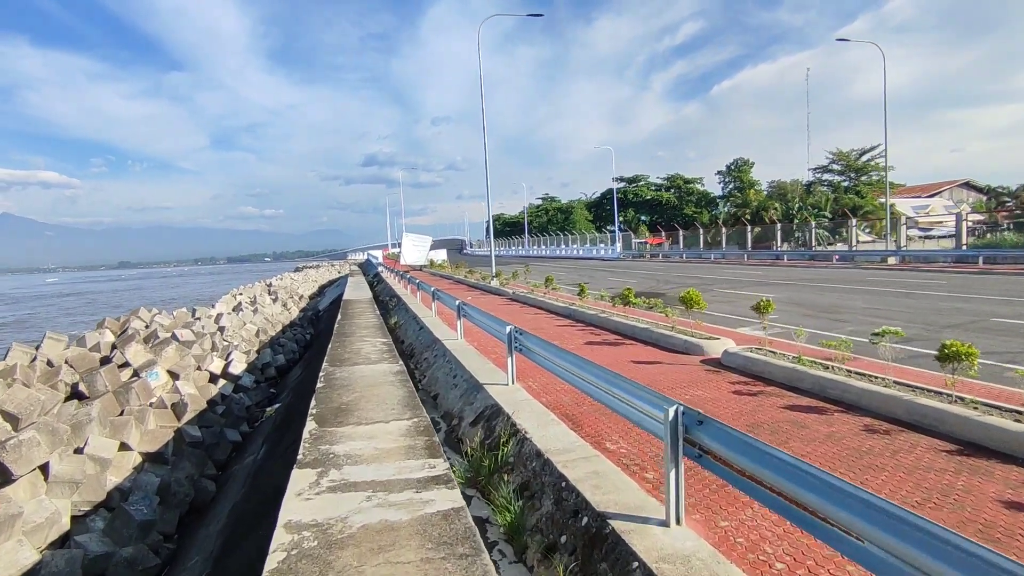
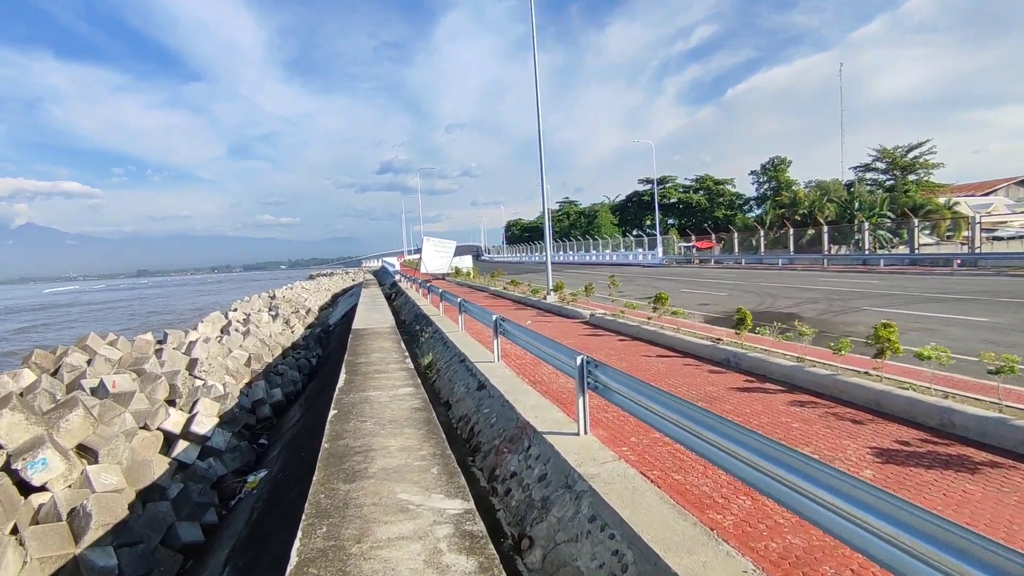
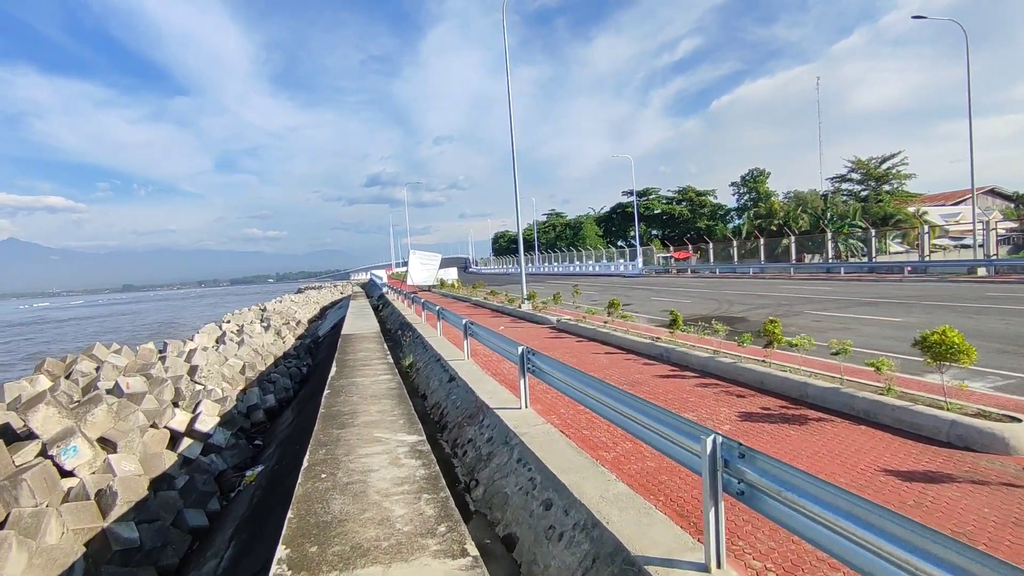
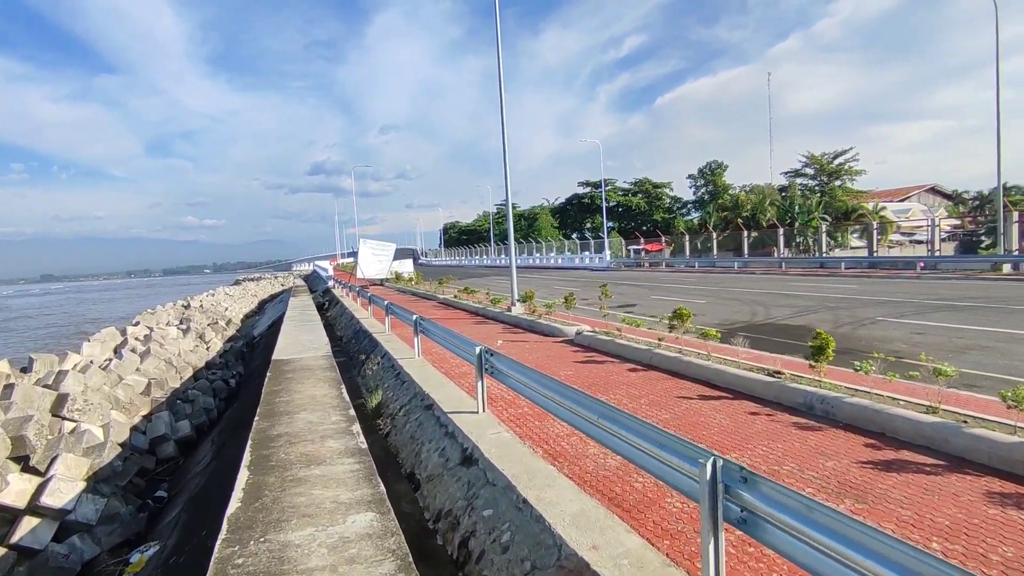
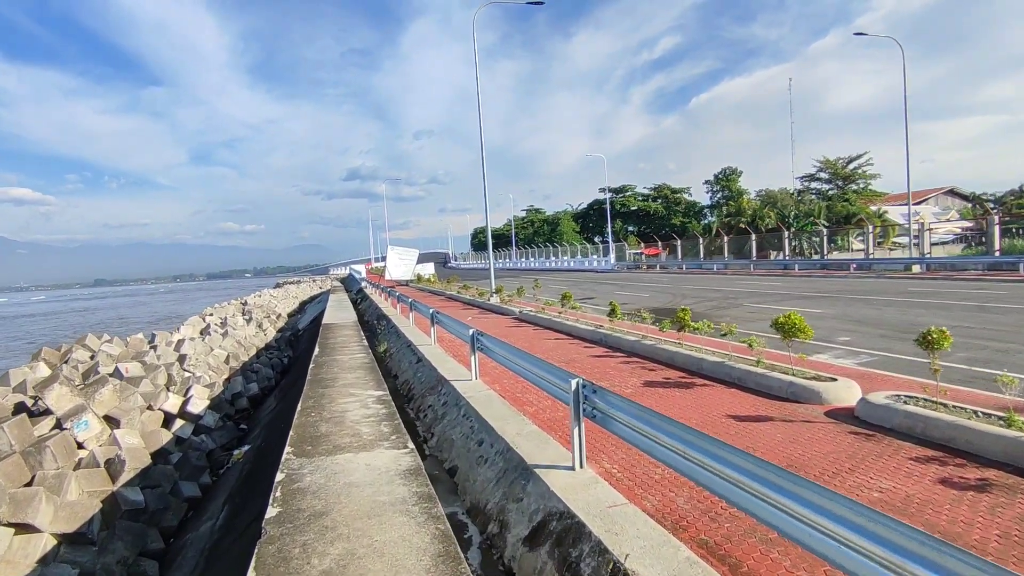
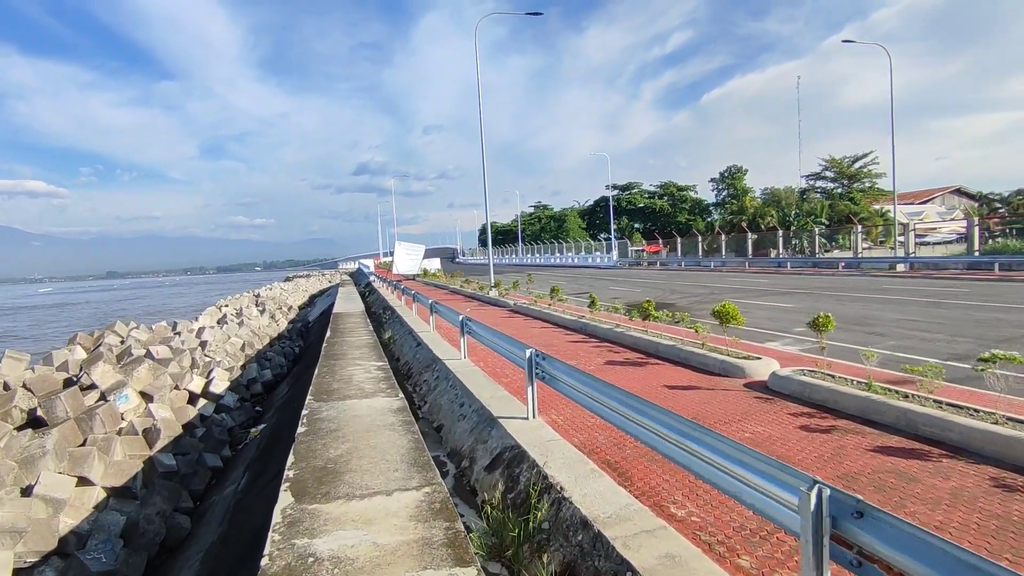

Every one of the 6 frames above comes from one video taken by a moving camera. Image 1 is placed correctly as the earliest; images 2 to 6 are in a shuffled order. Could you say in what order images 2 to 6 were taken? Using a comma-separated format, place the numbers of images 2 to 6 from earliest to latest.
6, 5, 3, 2, 4
